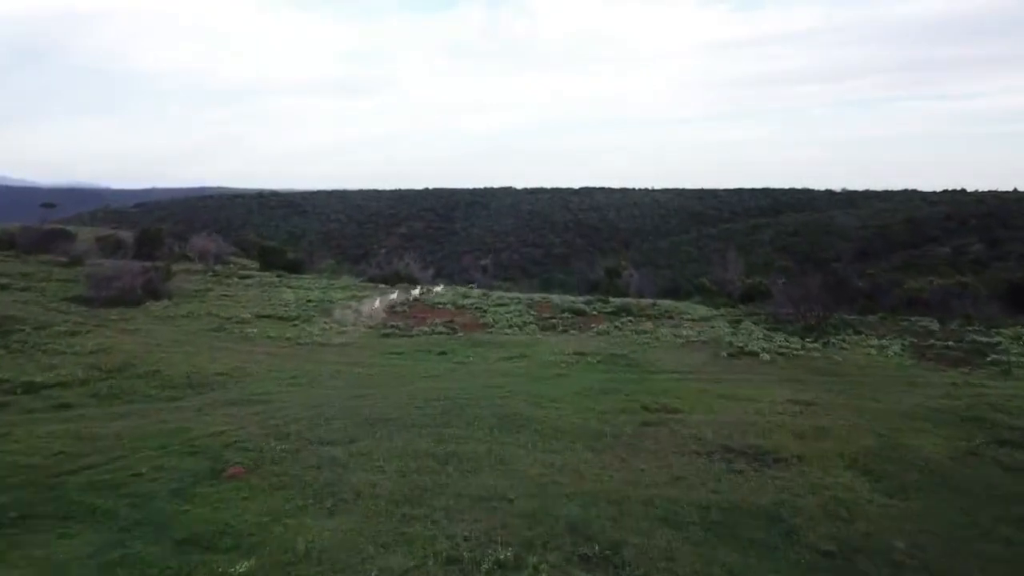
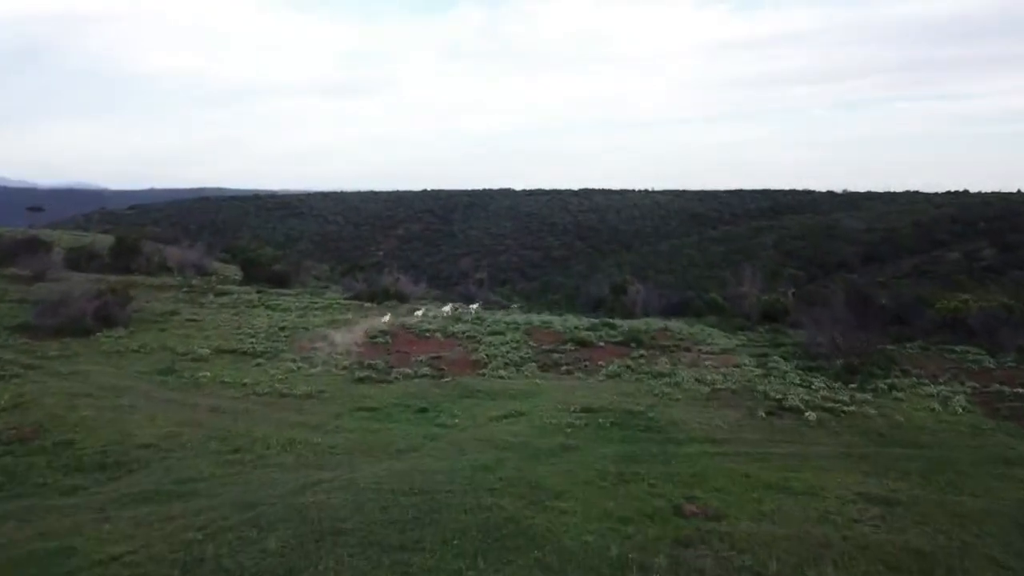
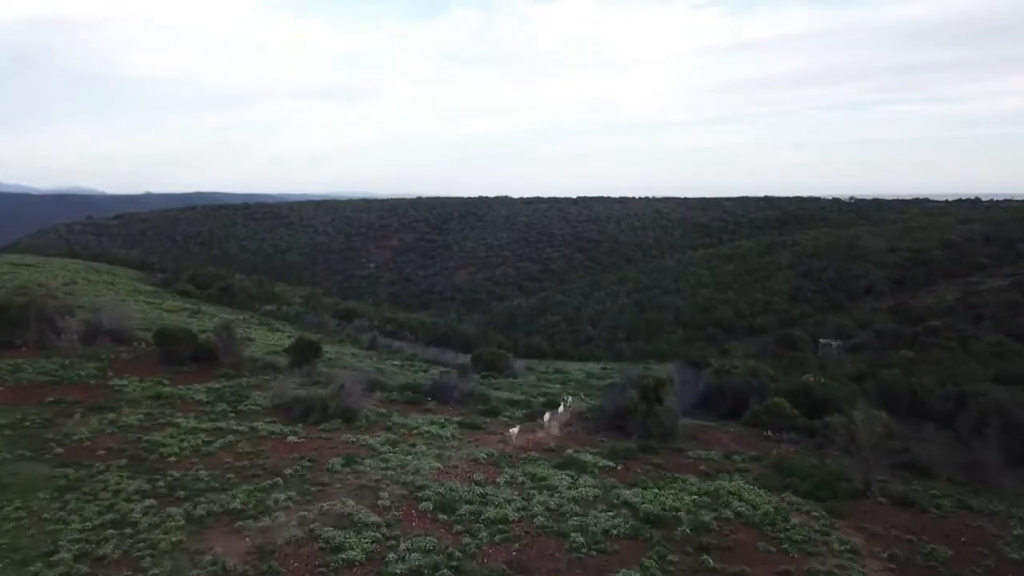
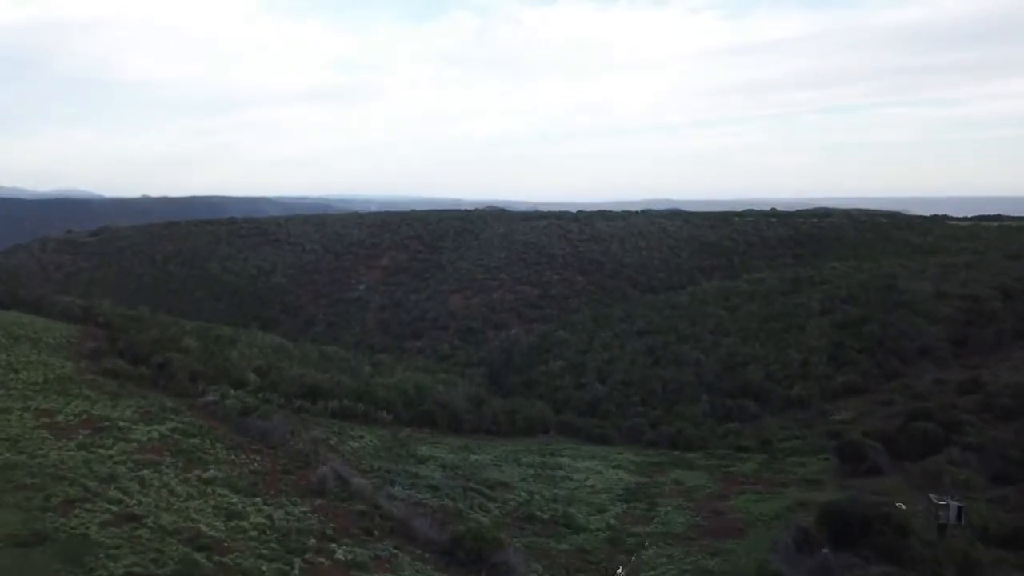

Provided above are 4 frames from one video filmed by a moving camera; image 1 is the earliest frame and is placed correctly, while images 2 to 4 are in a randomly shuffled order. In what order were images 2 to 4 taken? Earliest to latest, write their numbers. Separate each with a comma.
2, 3, 4
